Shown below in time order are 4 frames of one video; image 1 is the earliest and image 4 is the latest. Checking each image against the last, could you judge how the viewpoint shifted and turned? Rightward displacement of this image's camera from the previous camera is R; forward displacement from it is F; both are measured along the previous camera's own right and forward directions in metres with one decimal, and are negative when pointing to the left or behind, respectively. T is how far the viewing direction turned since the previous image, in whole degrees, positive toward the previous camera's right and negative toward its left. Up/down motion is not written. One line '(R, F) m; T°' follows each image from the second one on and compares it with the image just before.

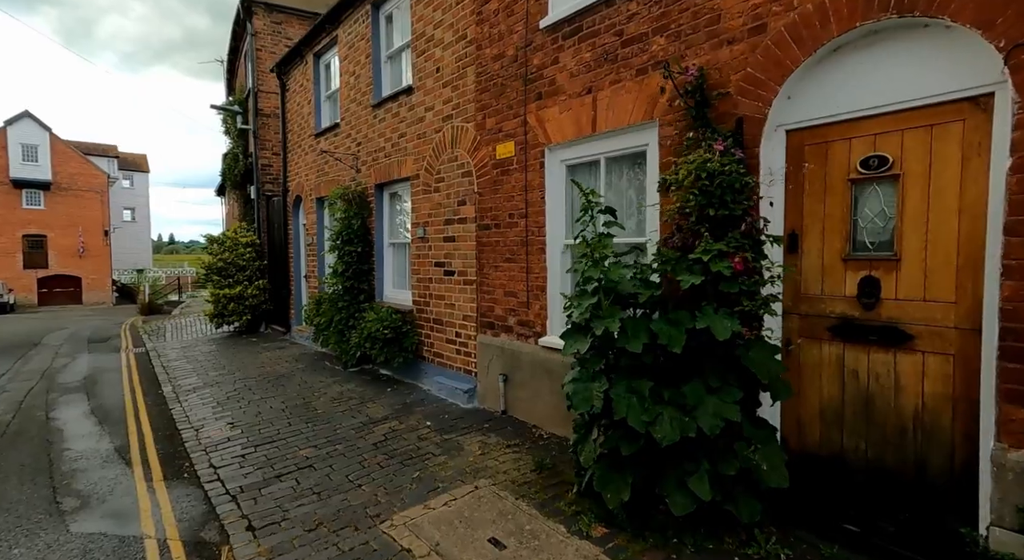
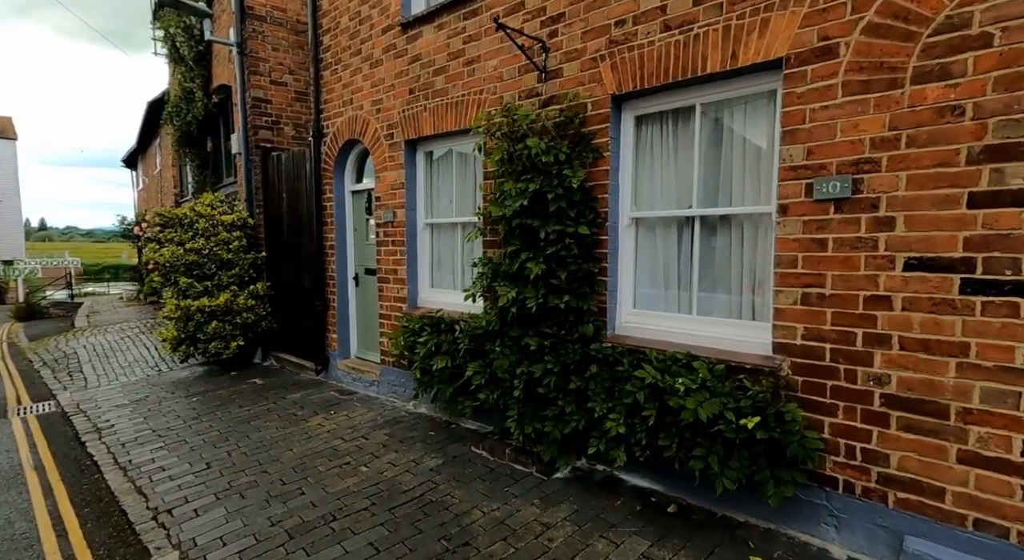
(-2.9, +3.7) m; +8°
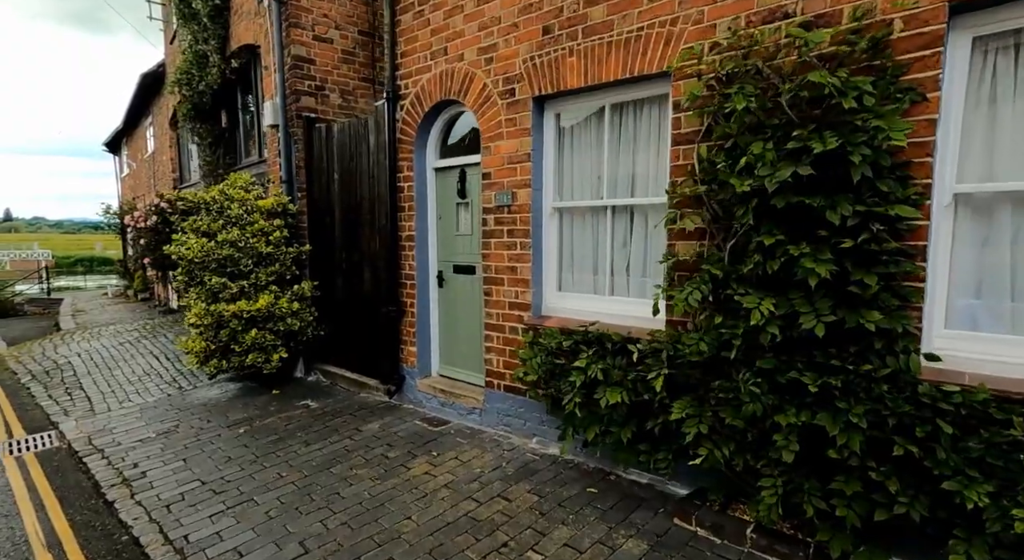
(-1.3, +1.2) m; +1°
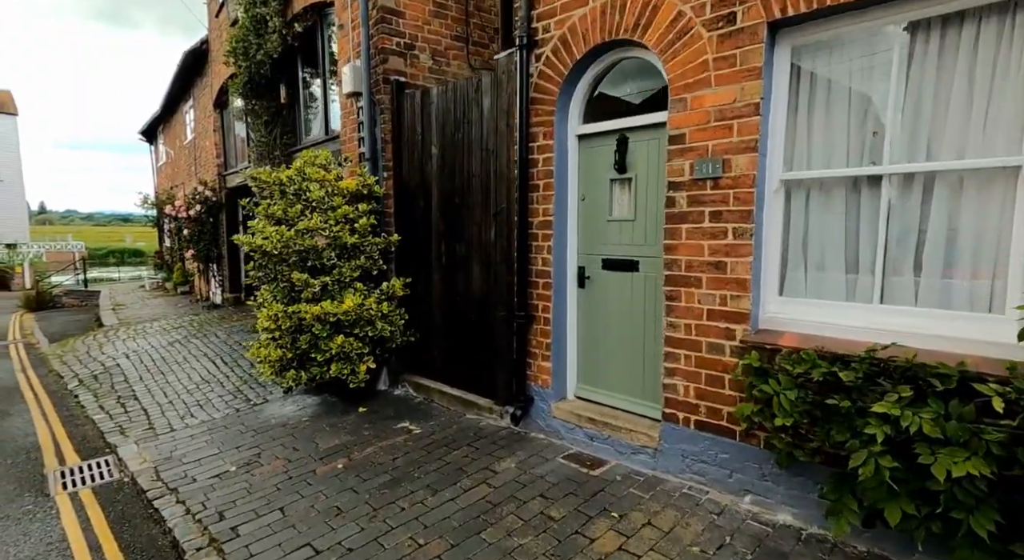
(-1.0, +1.0) m; -2°
